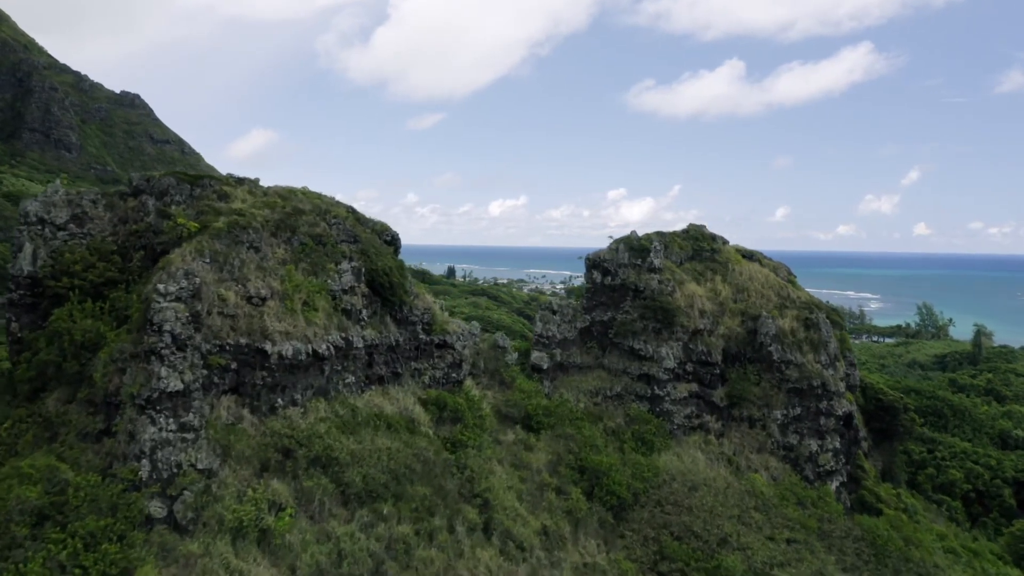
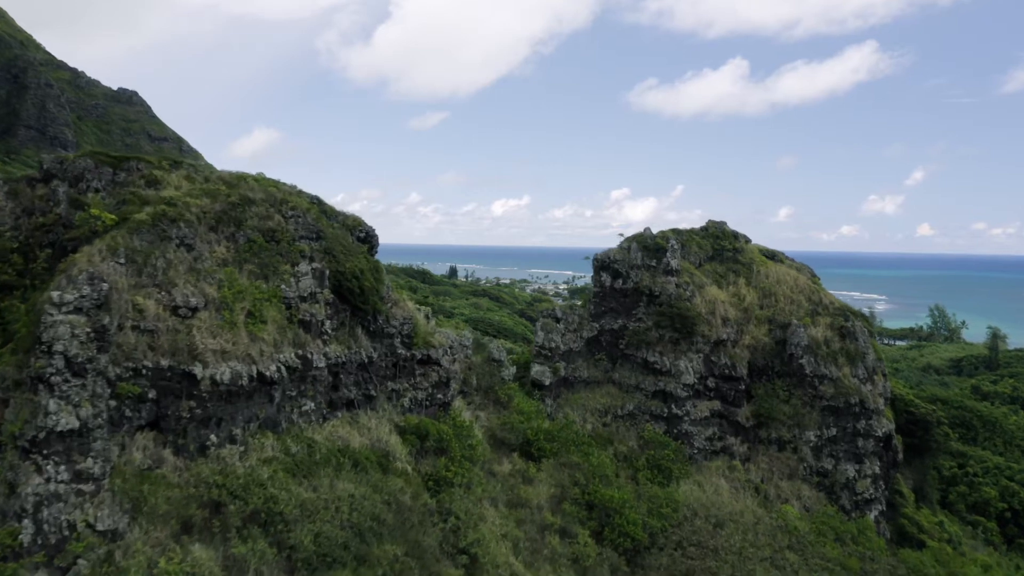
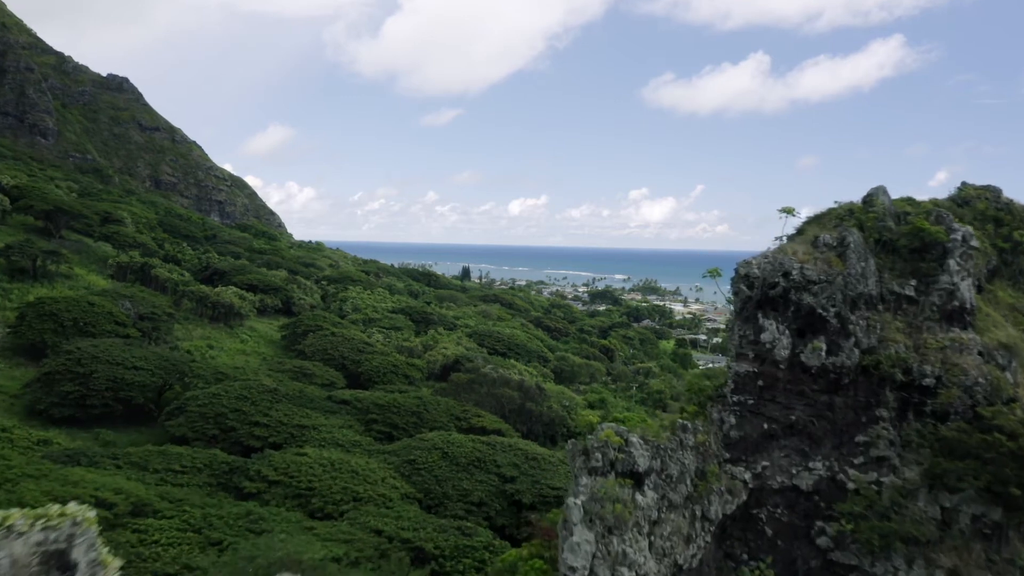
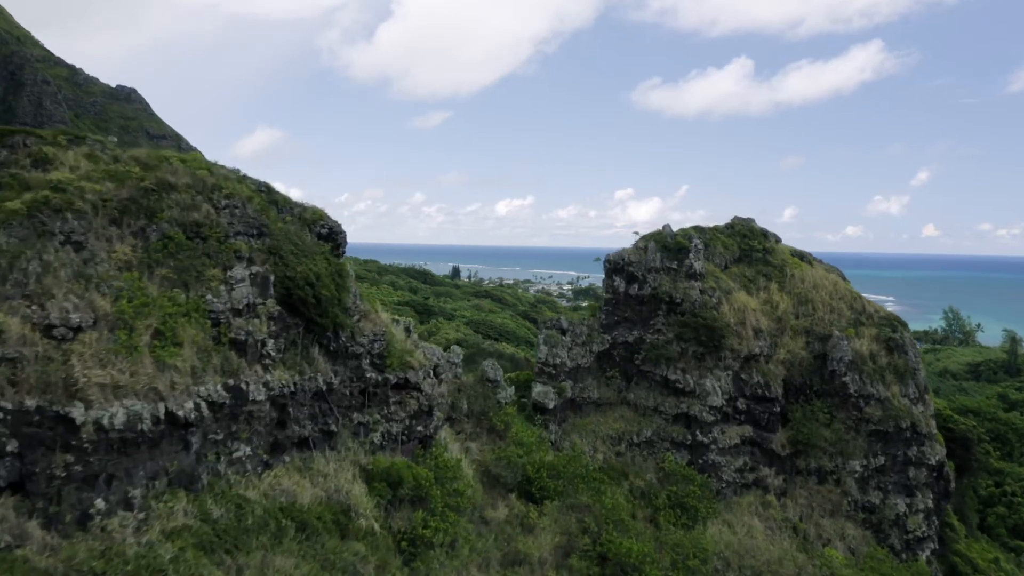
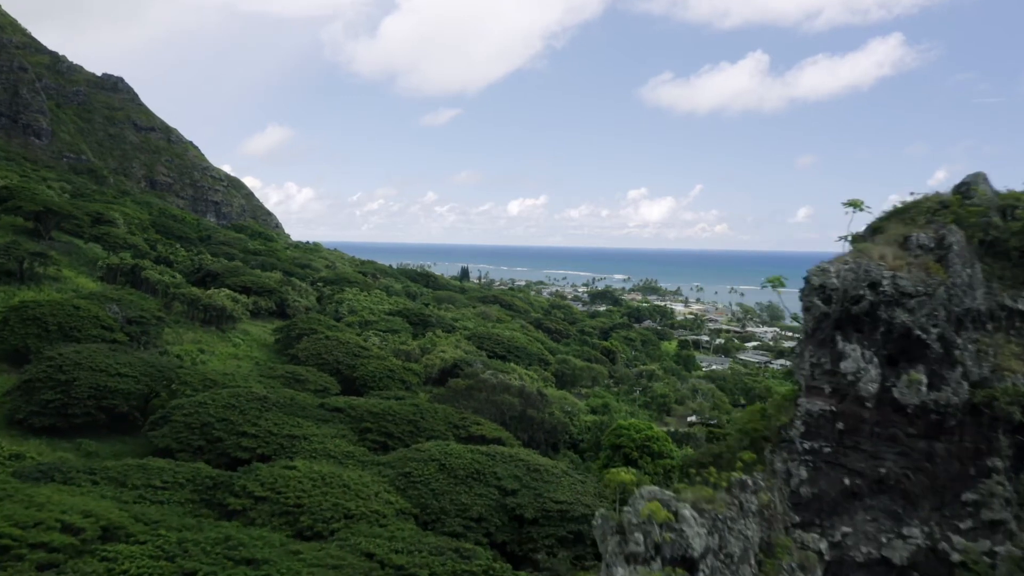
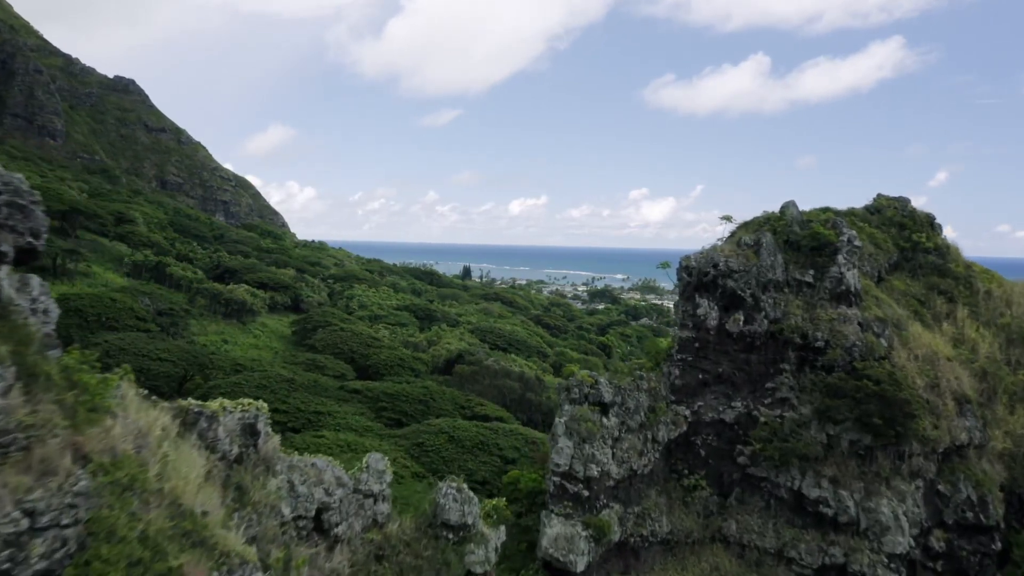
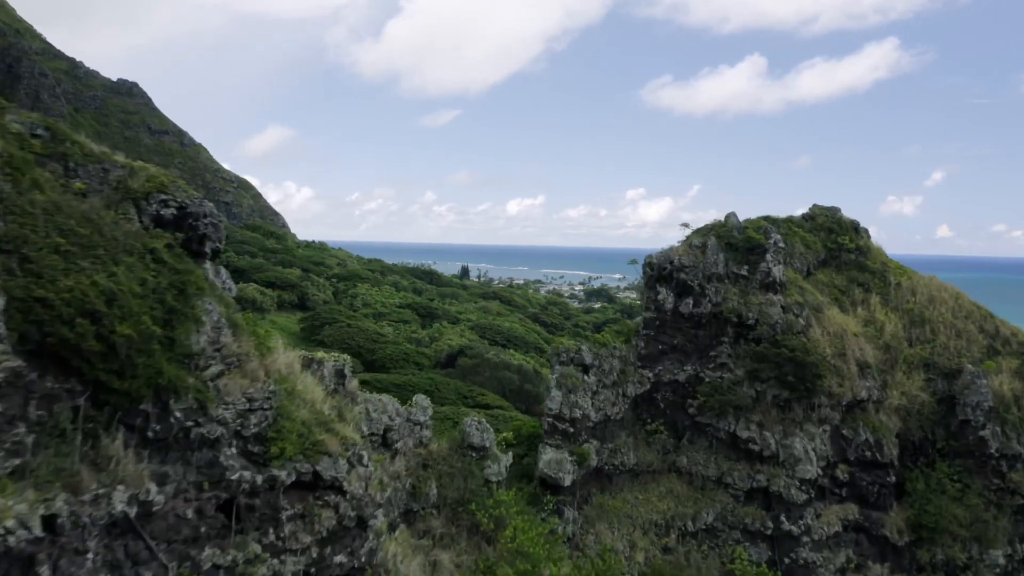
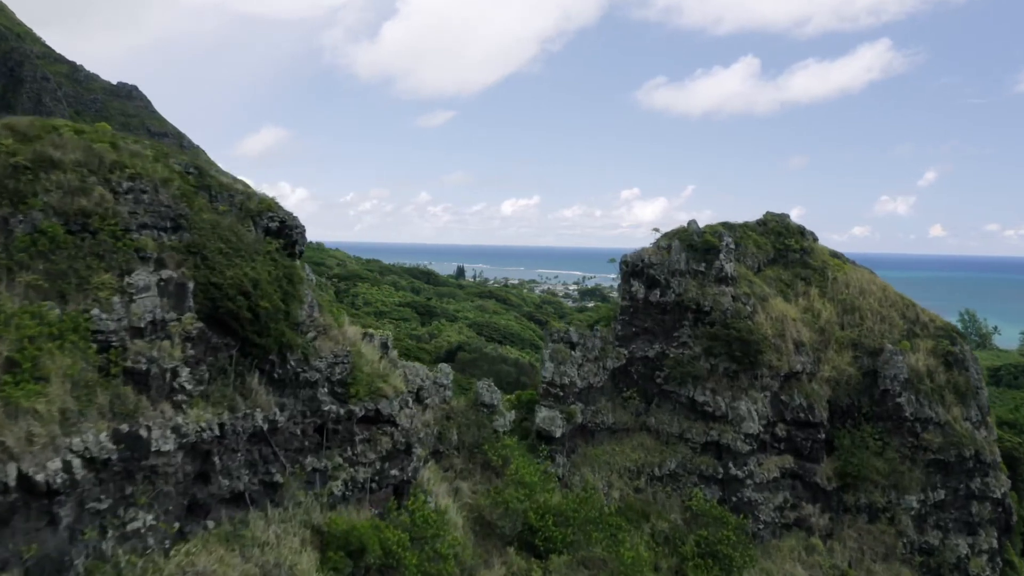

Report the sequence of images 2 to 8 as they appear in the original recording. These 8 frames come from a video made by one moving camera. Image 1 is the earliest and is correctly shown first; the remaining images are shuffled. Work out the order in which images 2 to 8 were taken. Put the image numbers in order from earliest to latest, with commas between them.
2, 4, 8, 7, 6, 3, 5
